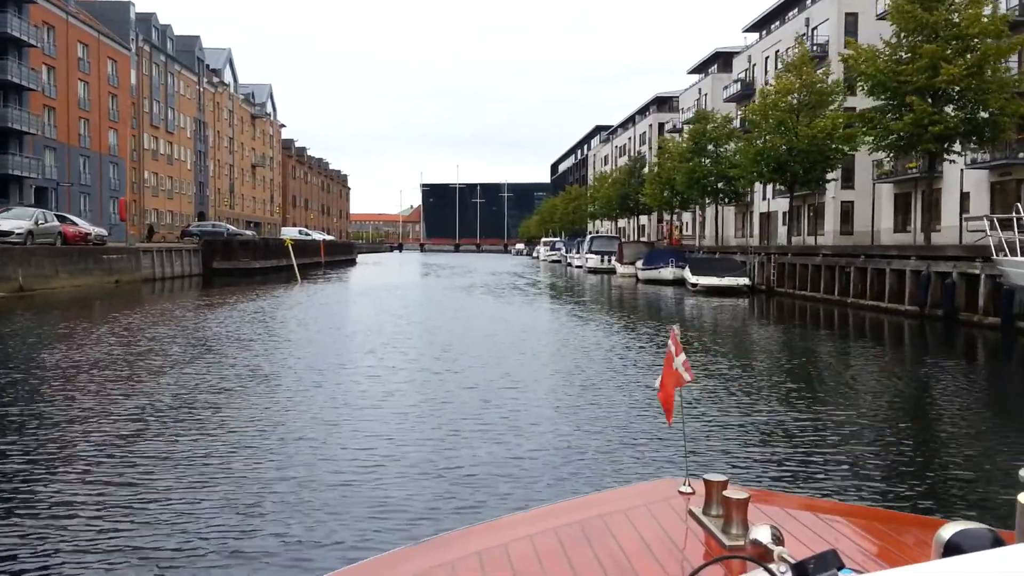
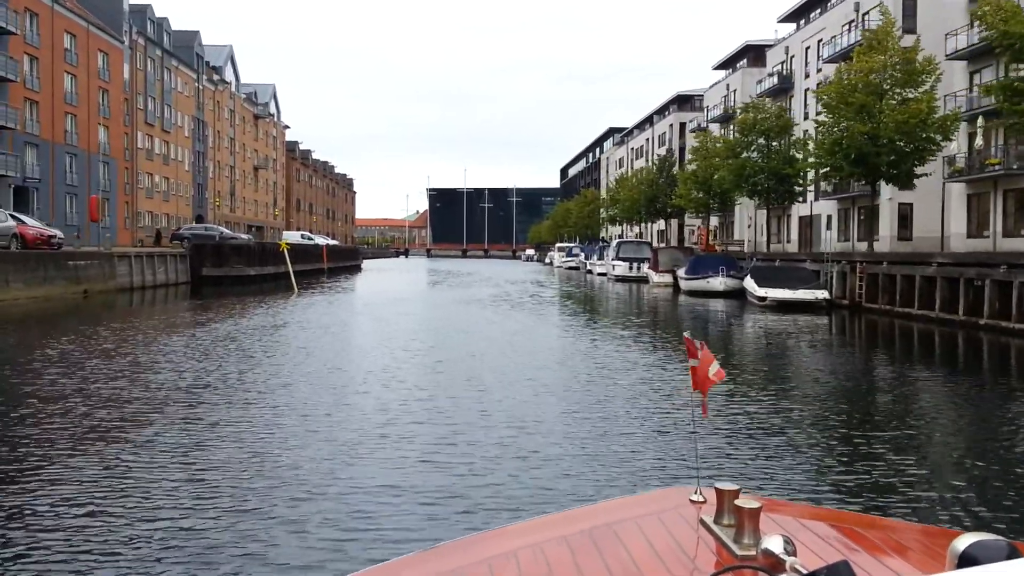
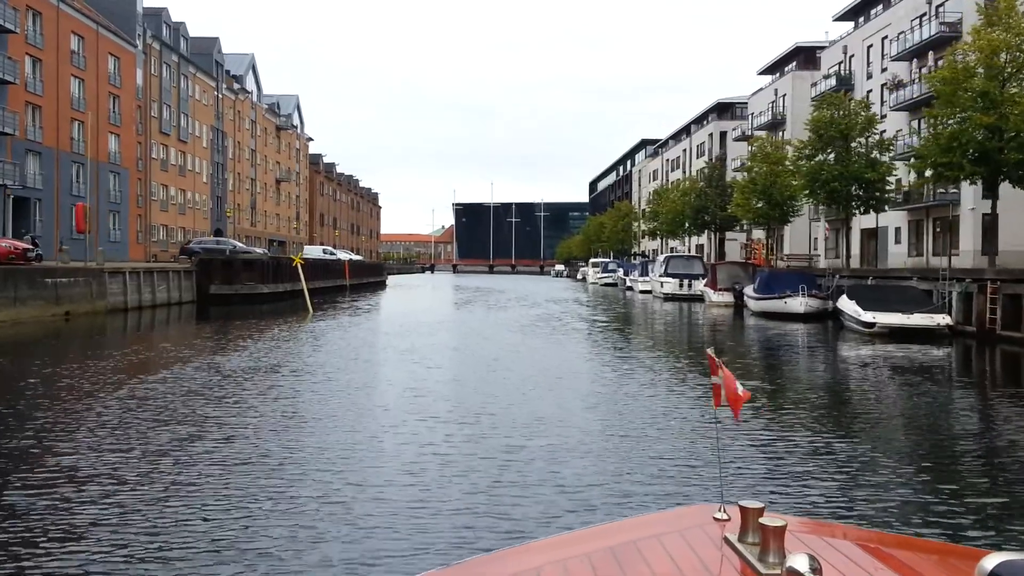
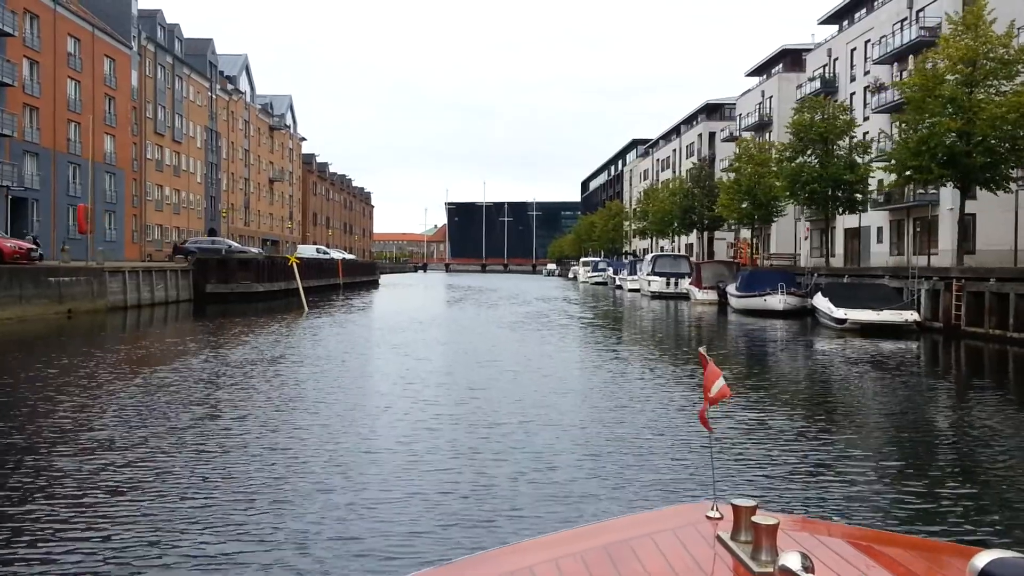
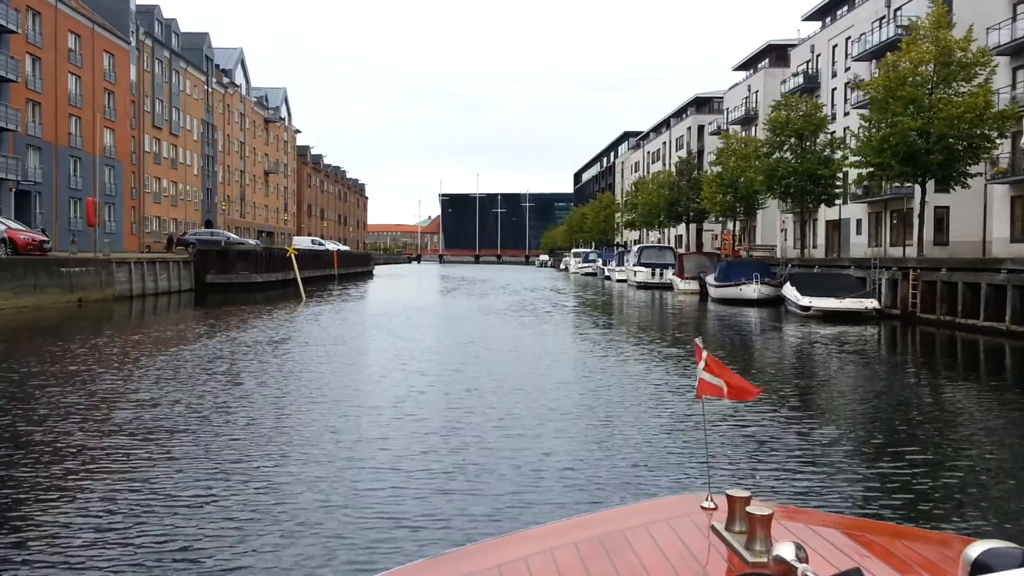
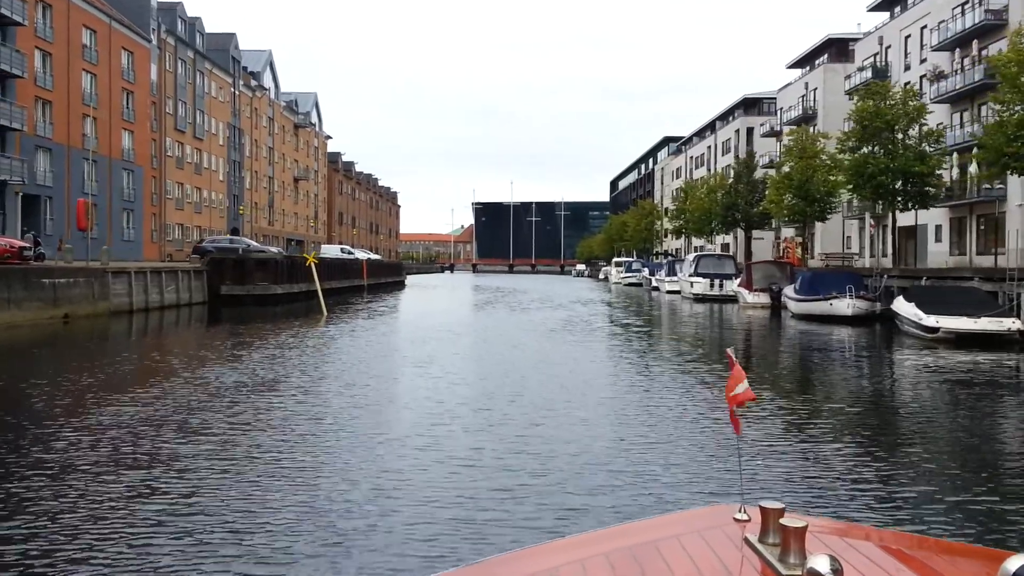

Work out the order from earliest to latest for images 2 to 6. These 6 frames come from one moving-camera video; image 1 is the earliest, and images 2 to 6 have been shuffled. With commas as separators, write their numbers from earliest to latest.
2, 5, 4, 3, 6
